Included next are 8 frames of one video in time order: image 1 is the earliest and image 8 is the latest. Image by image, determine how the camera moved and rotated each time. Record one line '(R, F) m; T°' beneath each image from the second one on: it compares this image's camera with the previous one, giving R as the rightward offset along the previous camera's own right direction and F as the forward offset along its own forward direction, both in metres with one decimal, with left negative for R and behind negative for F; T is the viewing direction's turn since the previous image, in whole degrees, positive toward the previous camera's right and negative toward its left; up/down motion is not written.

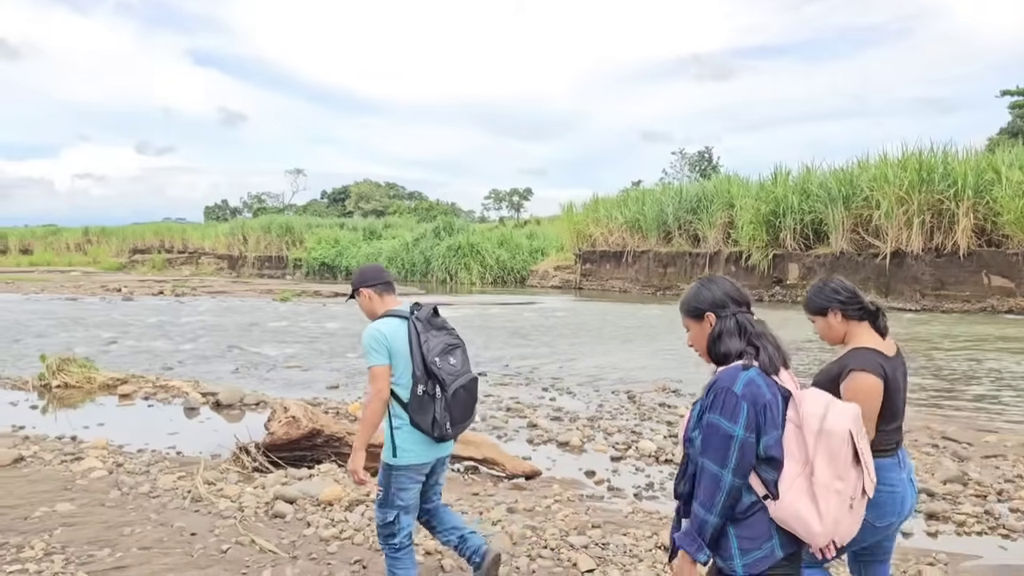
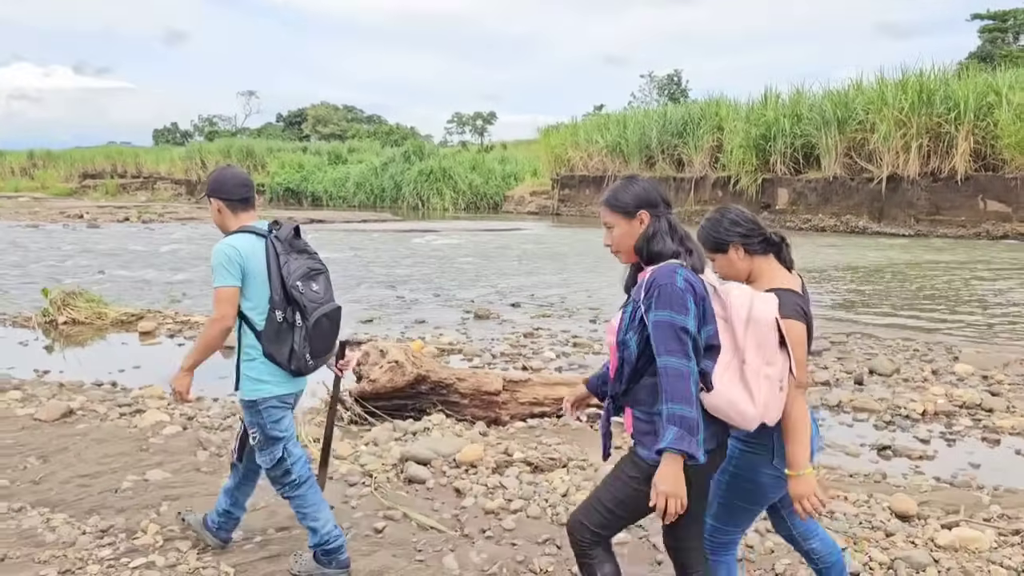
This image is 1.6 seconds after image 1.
(-1.1, +0.8) m; +3°
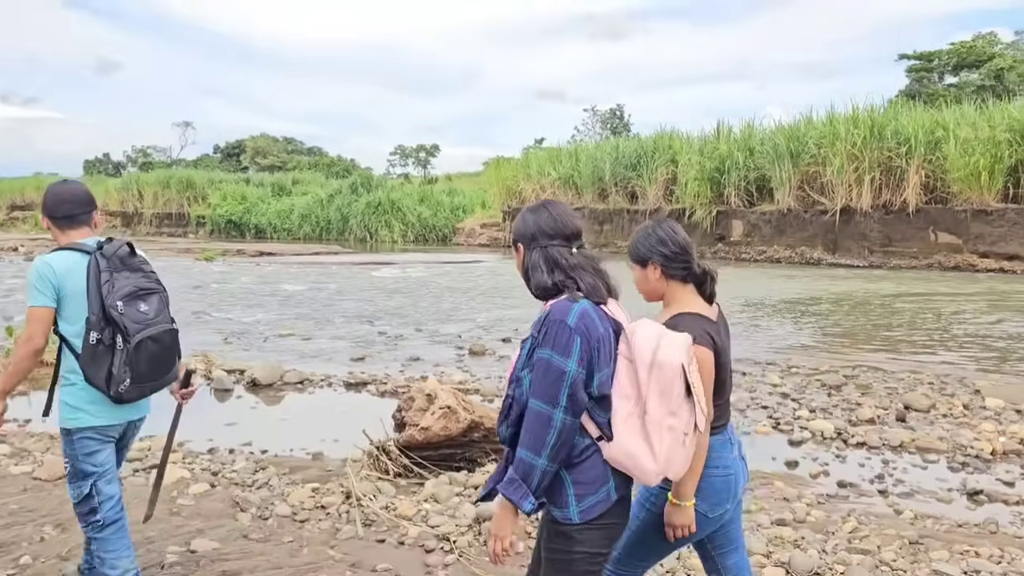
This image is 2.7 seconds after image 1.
(-0.7, +0.4) m; +4°
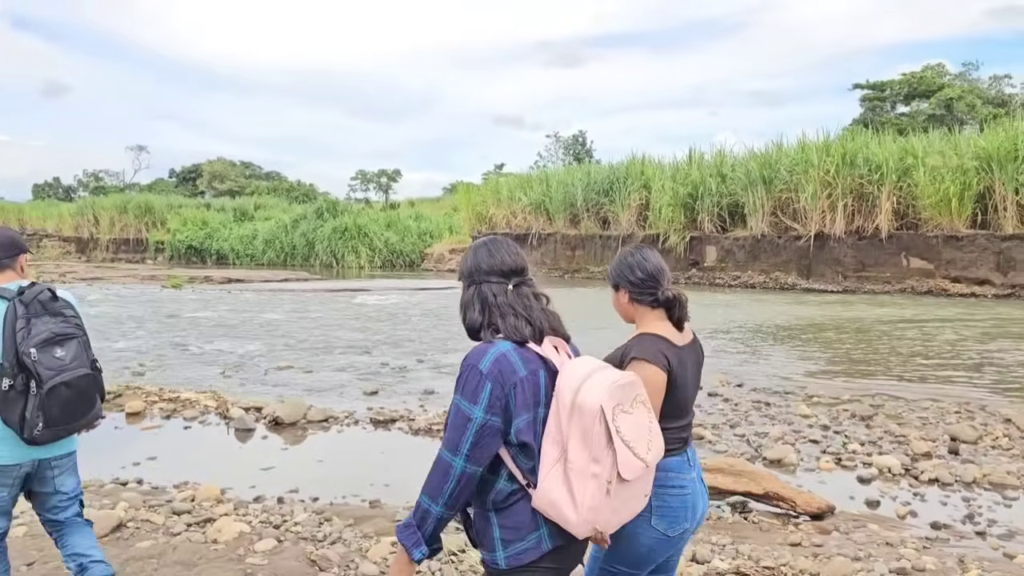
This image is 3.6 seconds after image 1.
(-0.7, +0.3) m; +3°
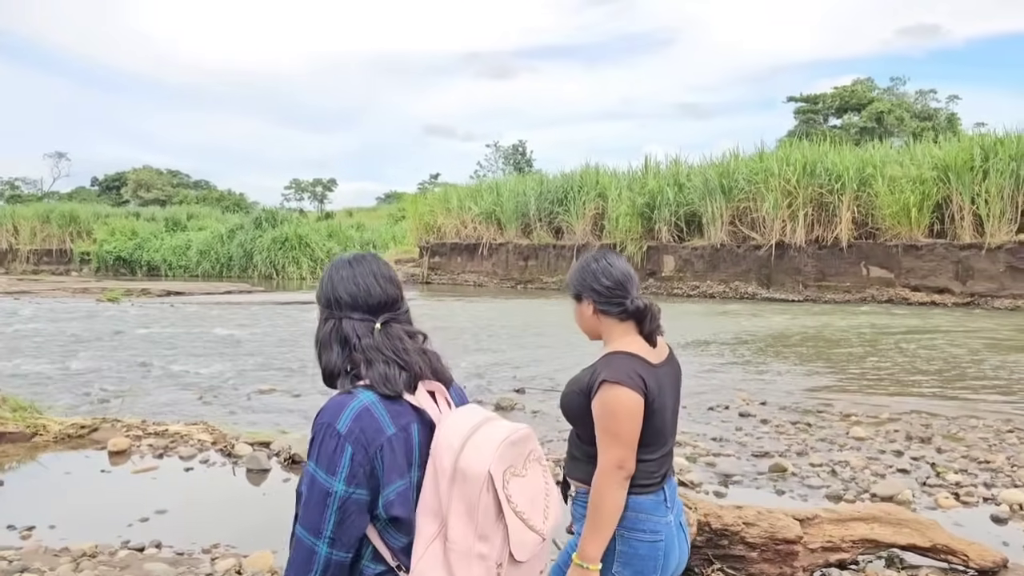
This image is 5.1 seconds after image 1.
(-0.9, +0.9) m; +5°
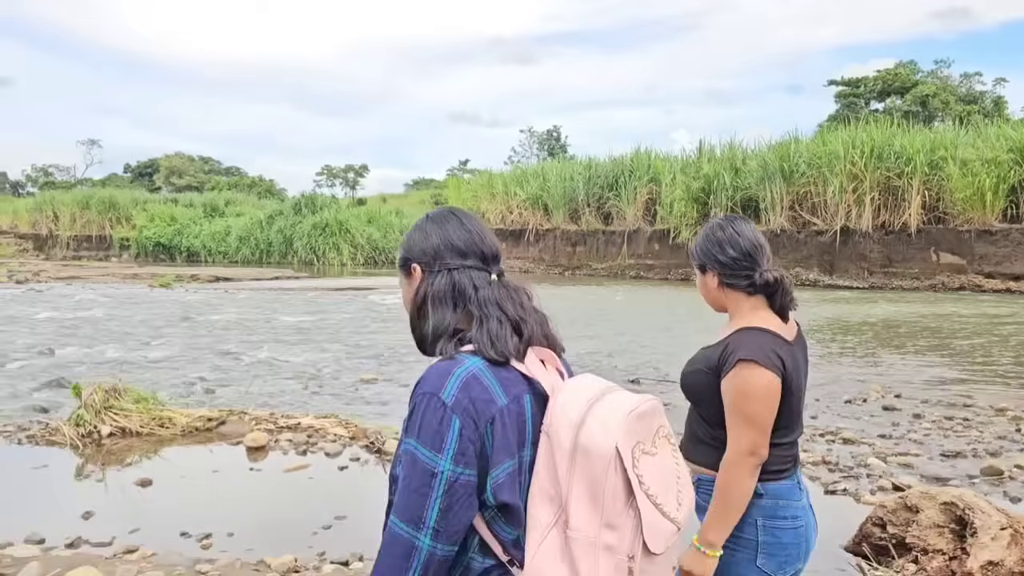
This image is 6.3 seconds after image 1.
(-1.0, +0.5) m; -2°
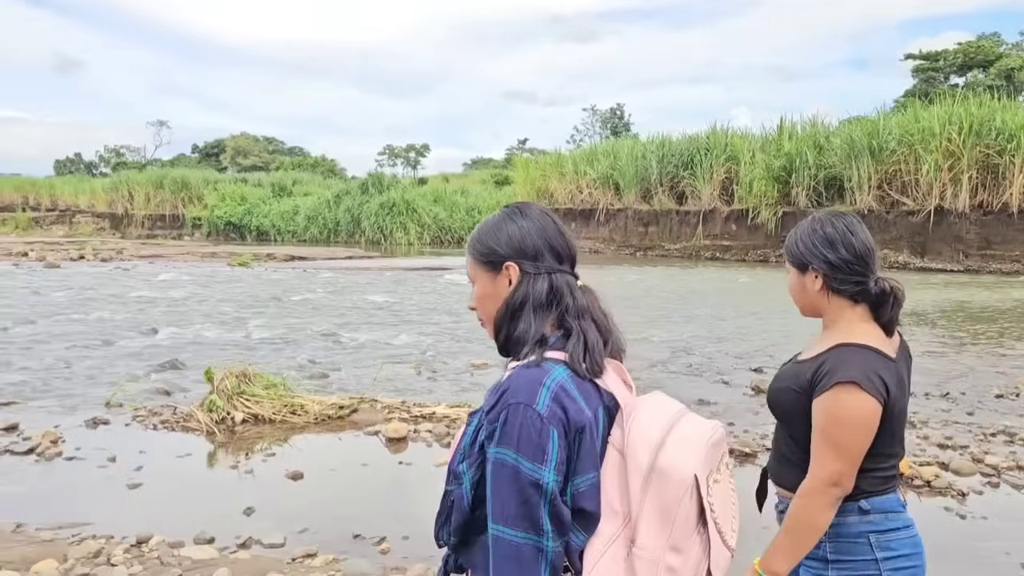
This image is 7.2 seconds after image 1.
(-0.7, +0.4) m; -4°
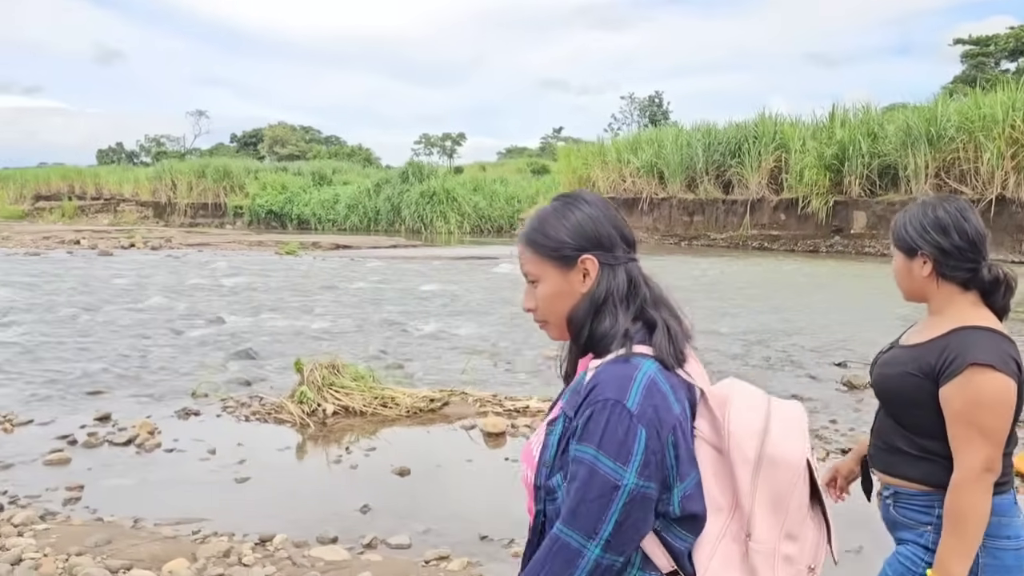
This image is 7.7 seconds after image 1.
(-0.5, +0.2) m; -2°
